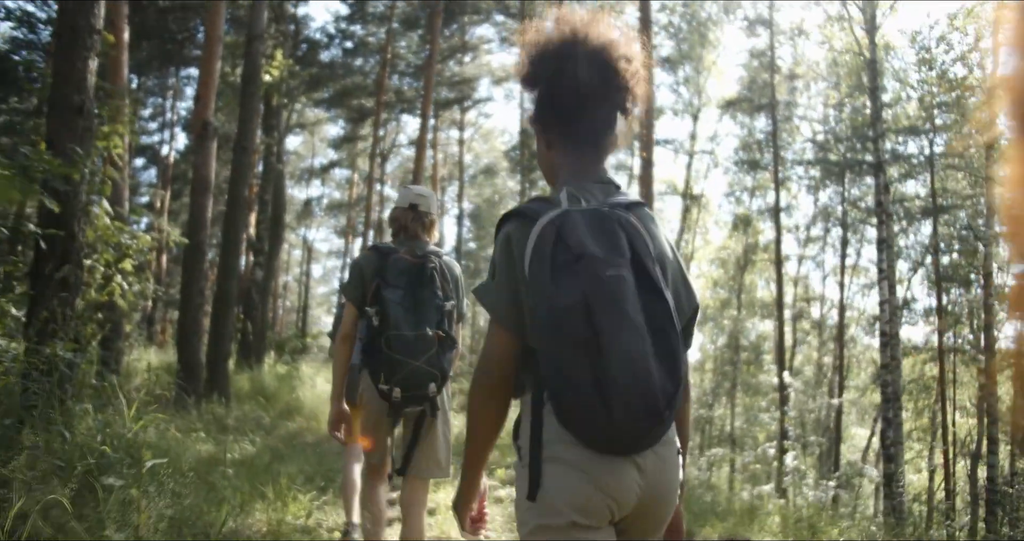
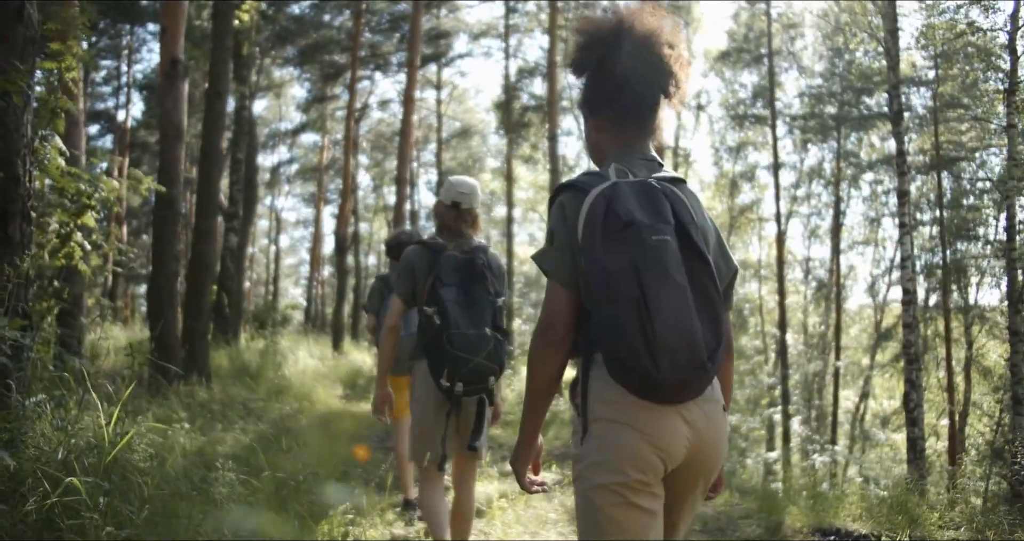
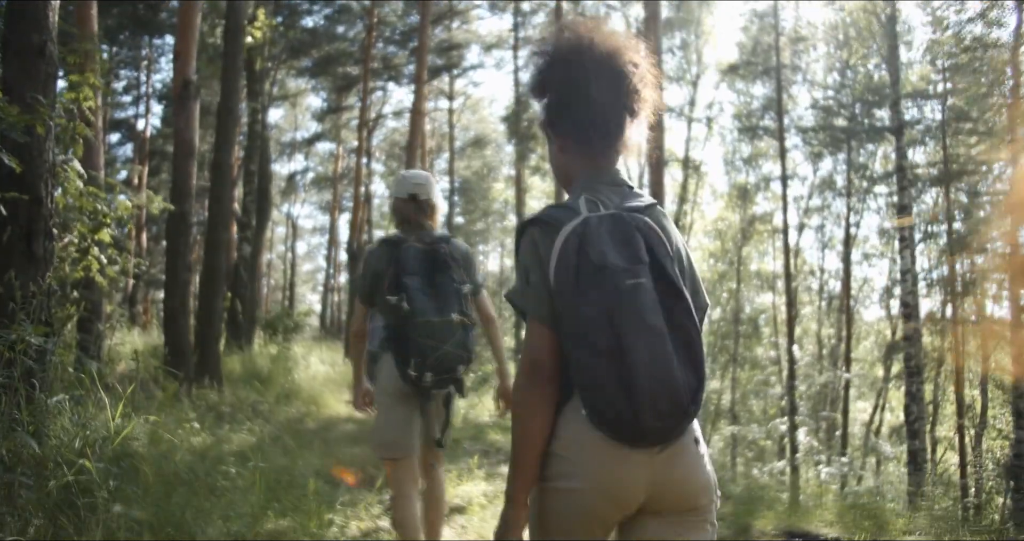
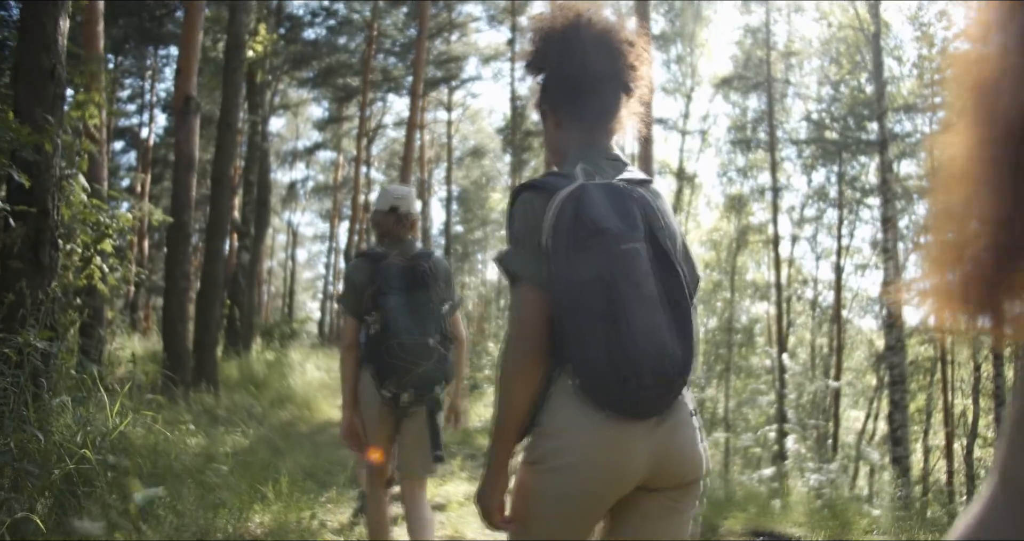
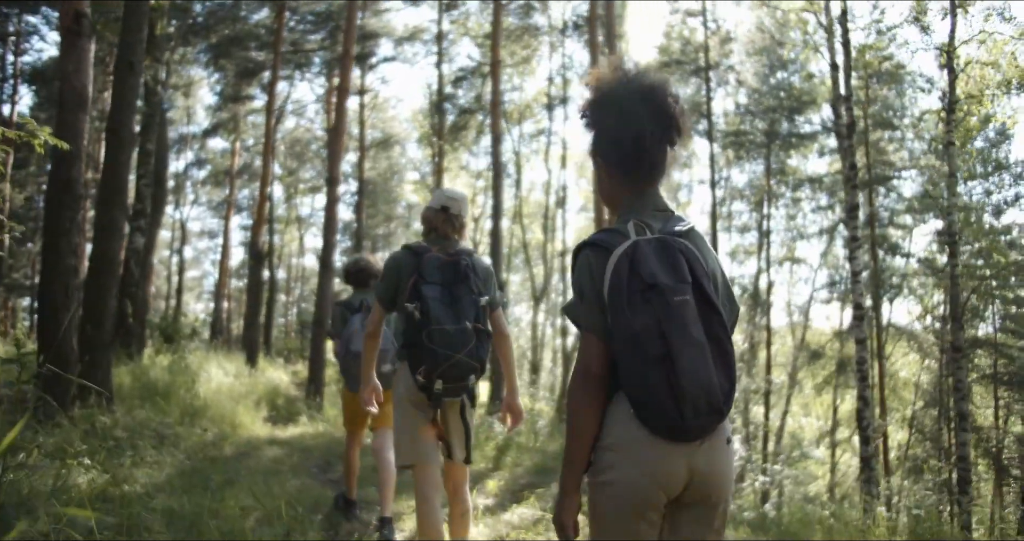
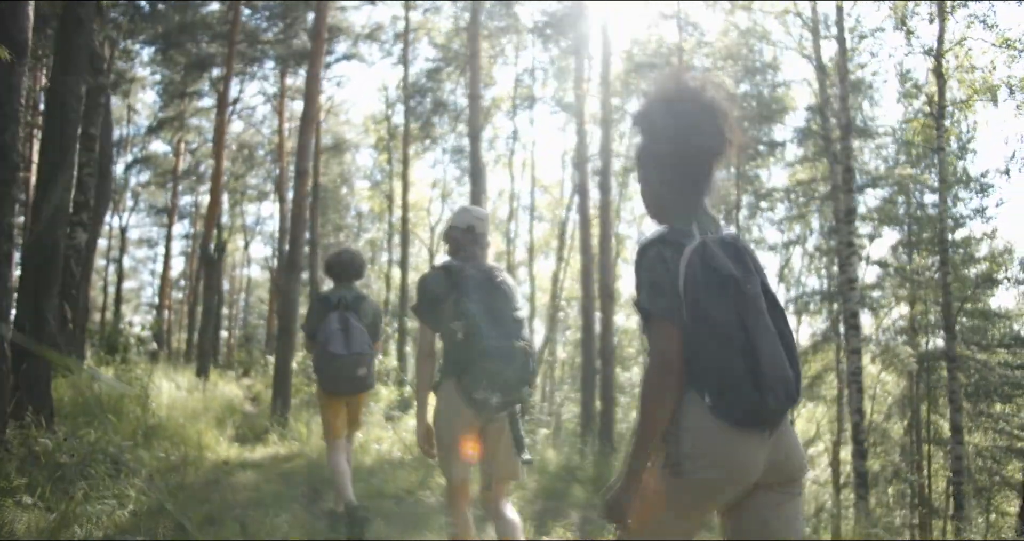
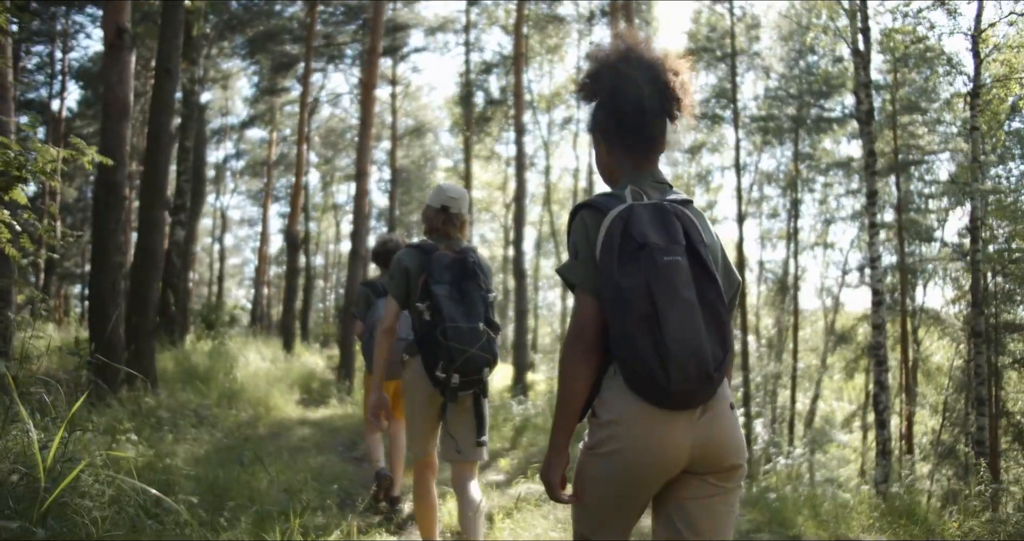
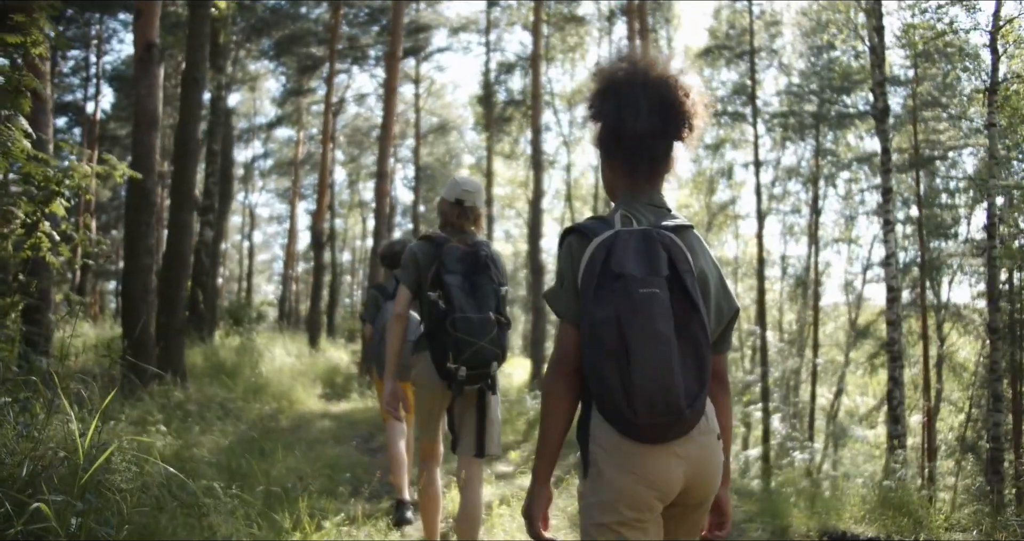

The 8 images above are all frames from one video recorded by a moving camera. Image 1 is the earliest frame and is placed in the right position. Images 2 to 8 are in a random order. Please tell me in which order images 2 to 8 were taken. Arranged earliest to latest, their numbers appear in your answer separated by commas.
4, 3, 2, 8, 7, 5, 6
